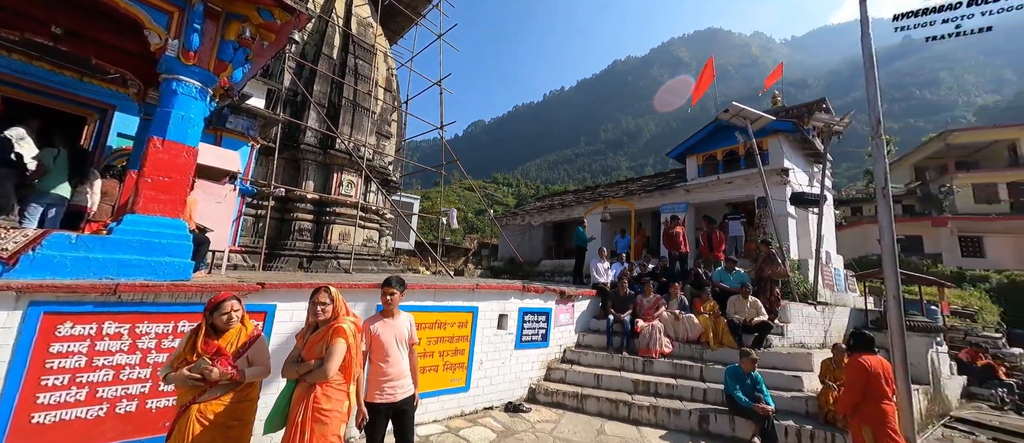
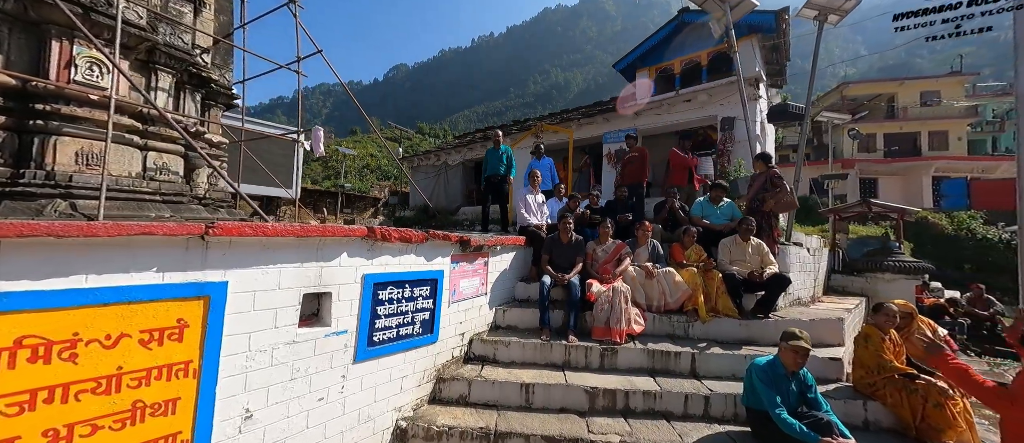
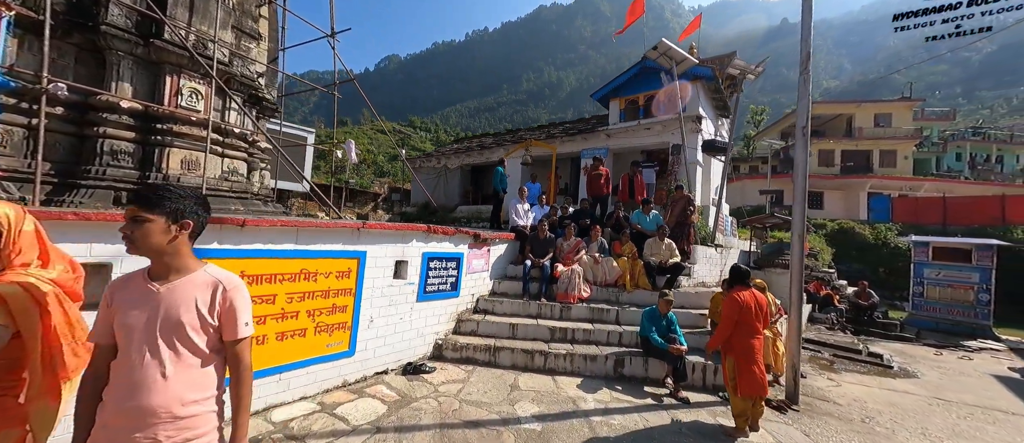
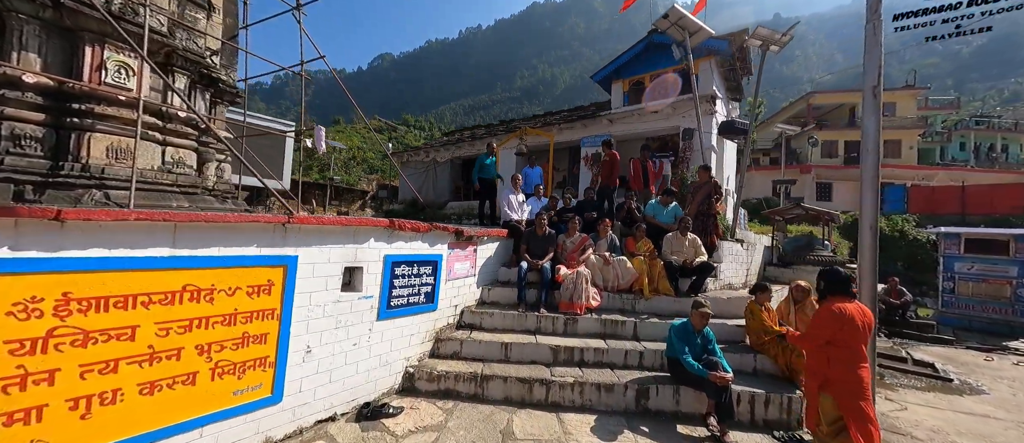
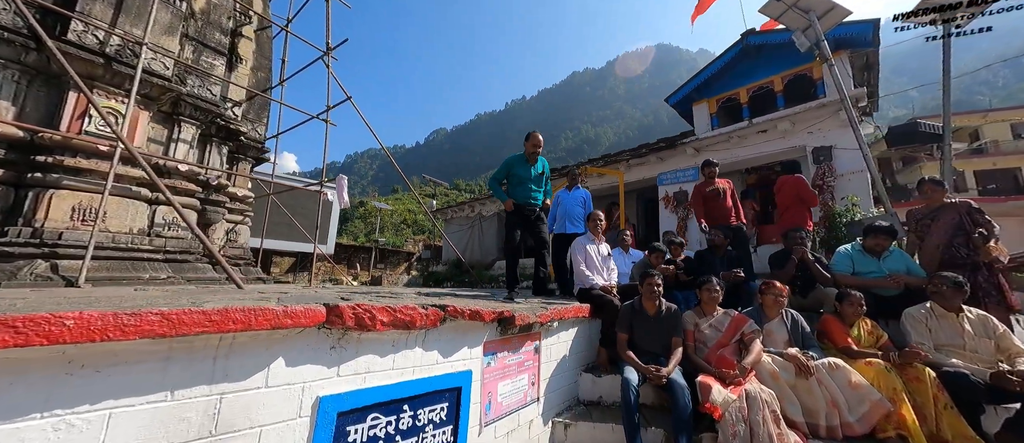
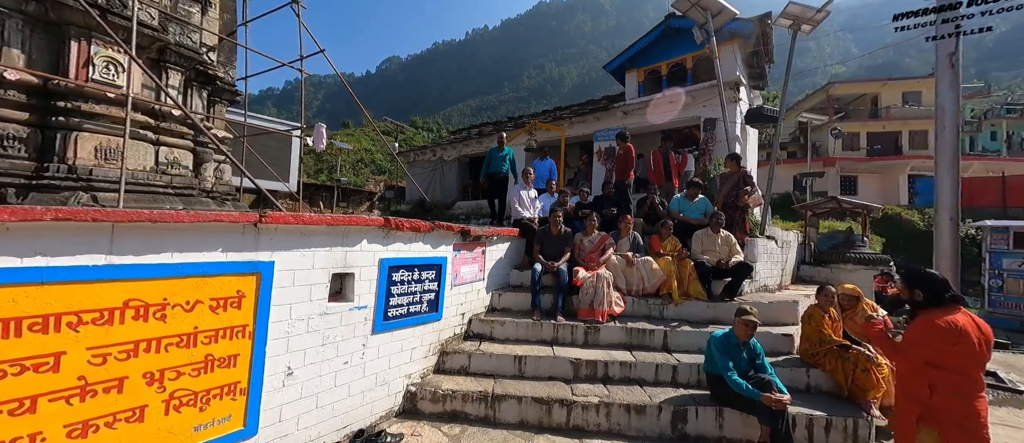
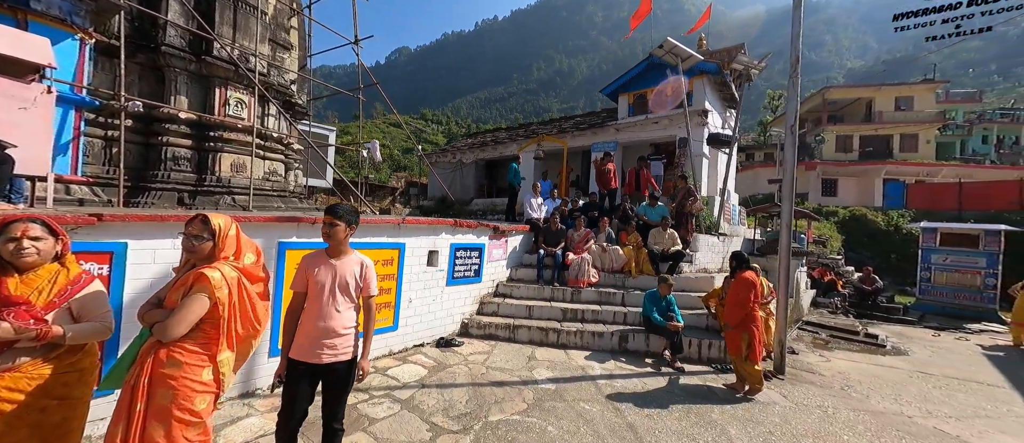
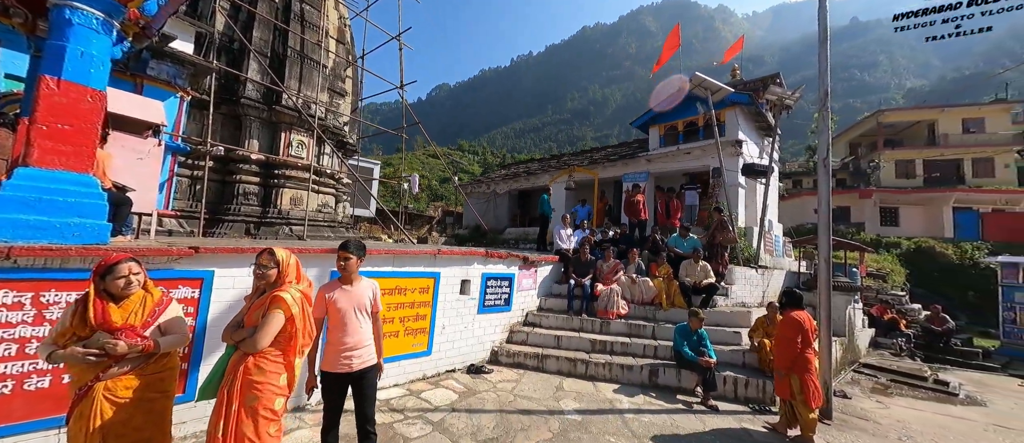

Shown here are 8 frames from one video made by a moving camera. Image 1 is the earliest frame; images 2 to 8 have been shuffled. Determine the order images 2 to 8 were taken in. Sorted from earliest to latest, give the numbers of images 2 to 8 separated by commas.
8, 7, 3, 4, 6, 2, 5
